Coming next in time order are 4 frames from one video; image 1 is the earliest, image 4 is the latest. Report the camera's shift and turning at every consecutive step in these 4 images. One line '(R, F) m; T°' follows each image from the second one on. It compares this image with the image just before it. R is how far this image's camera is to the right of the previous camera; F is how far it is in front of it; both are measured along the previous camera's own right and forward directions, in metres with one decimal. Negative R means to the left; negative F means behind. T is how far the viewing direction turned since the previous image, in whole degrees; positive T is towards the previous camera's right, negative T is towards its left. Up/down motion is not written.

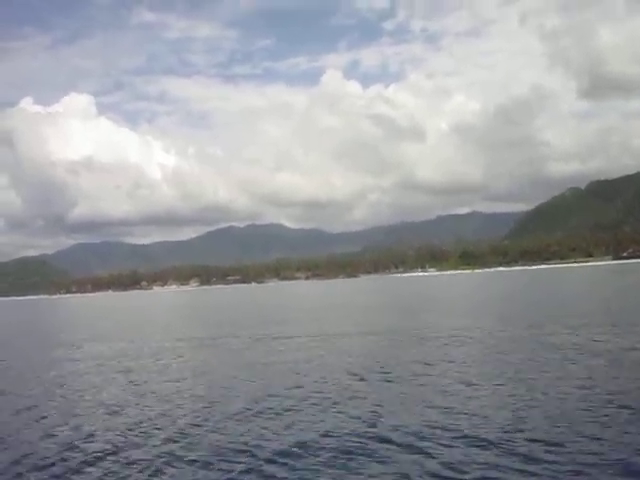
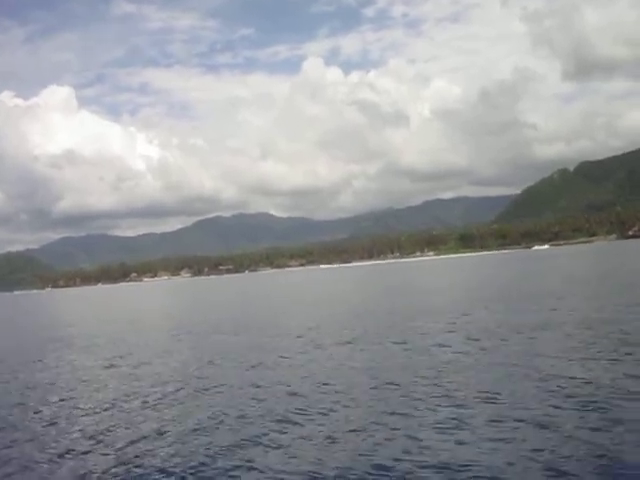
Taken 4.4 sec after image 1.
(-3.7, +6.1) m; +1°
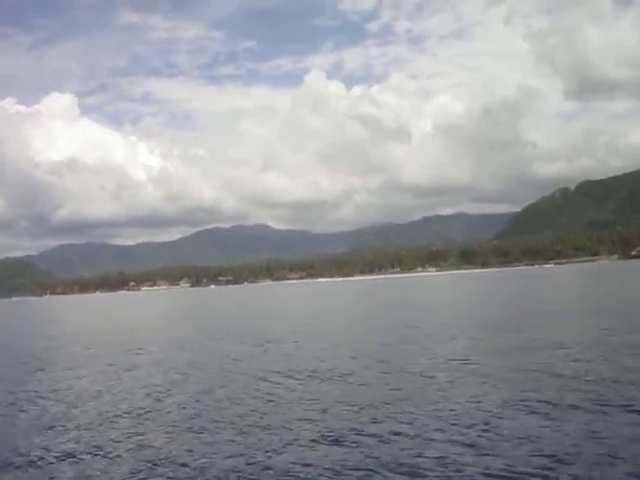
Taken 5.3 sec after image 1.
(-1.0, +0.4) m; 0°
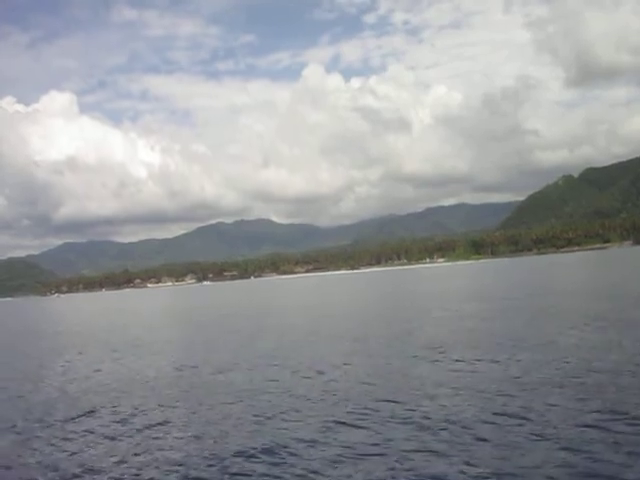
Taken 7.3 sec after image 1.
(-2.2, +2.7) m; 0°
